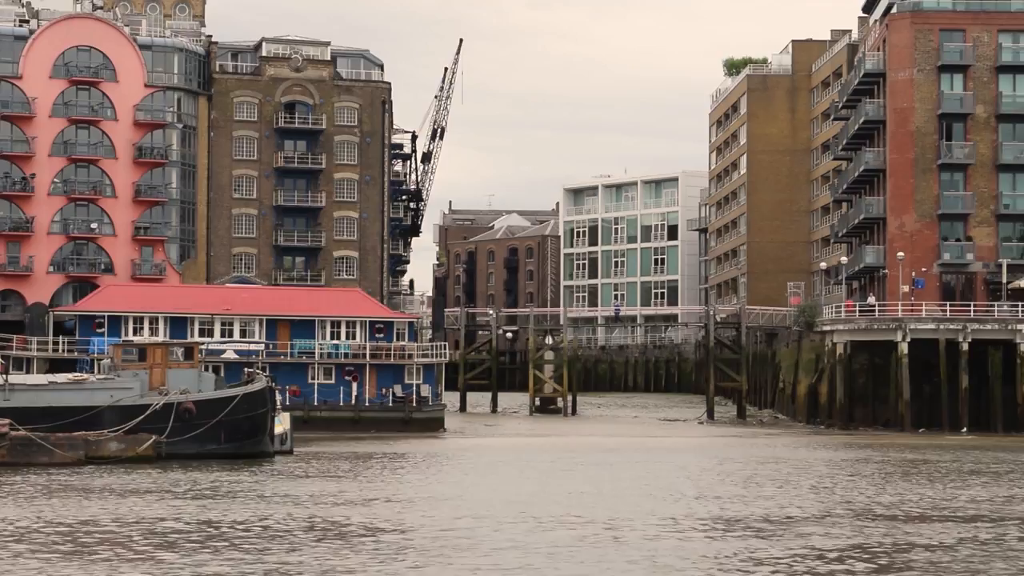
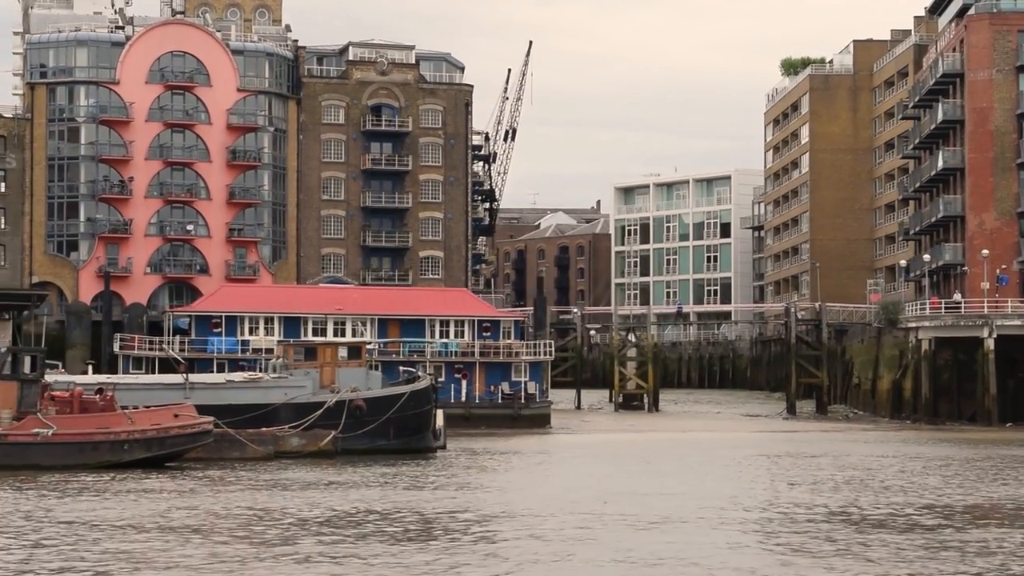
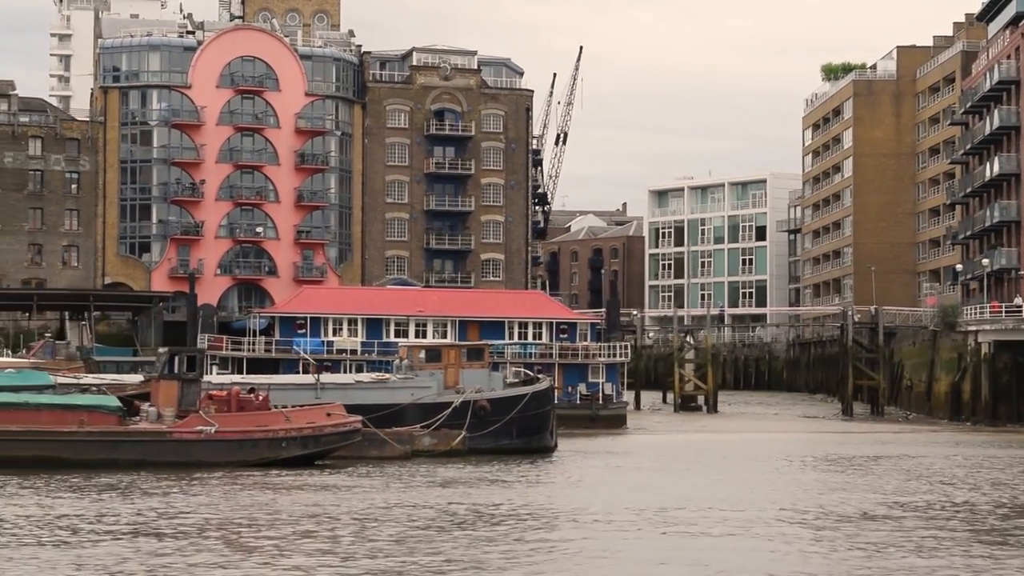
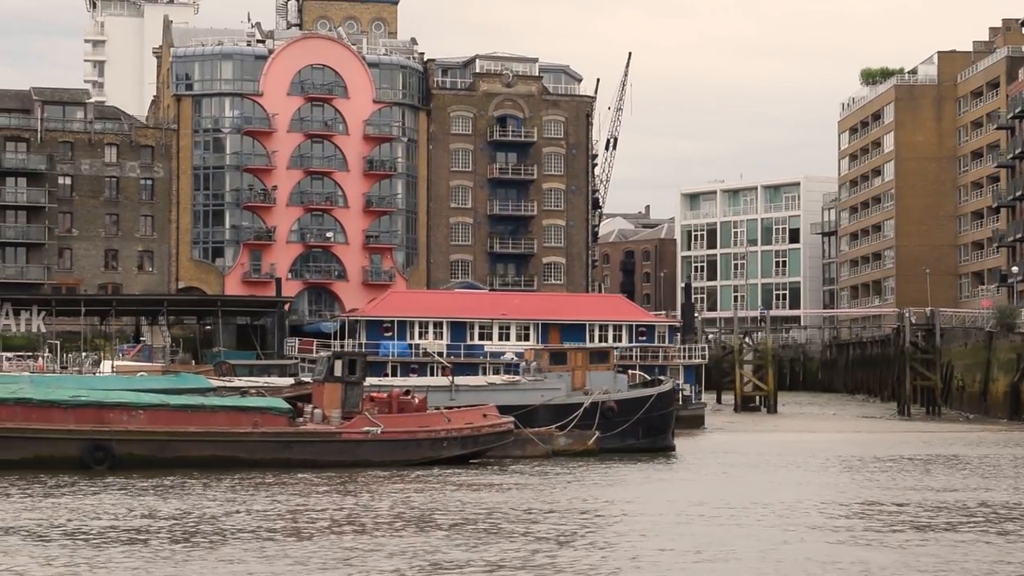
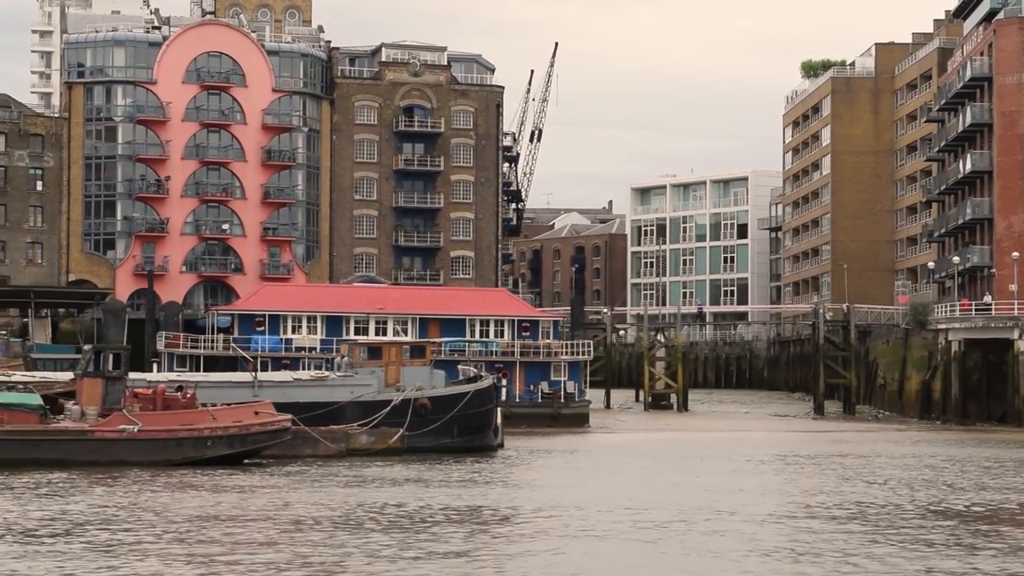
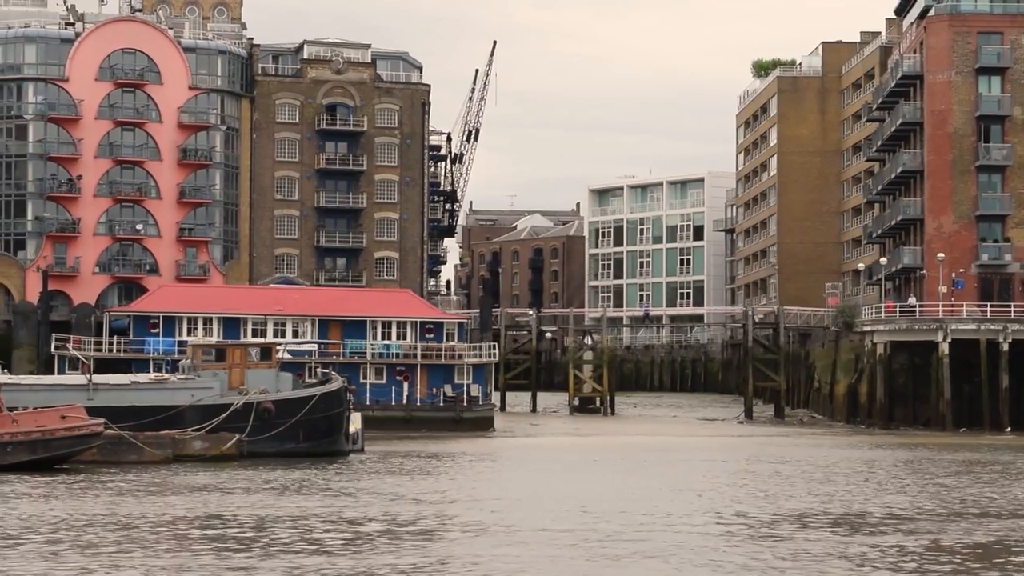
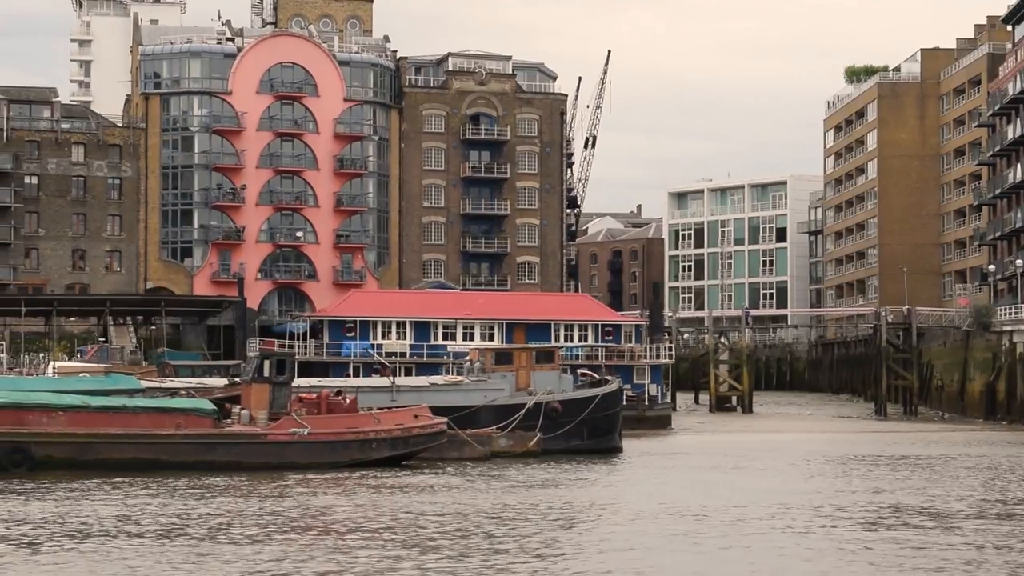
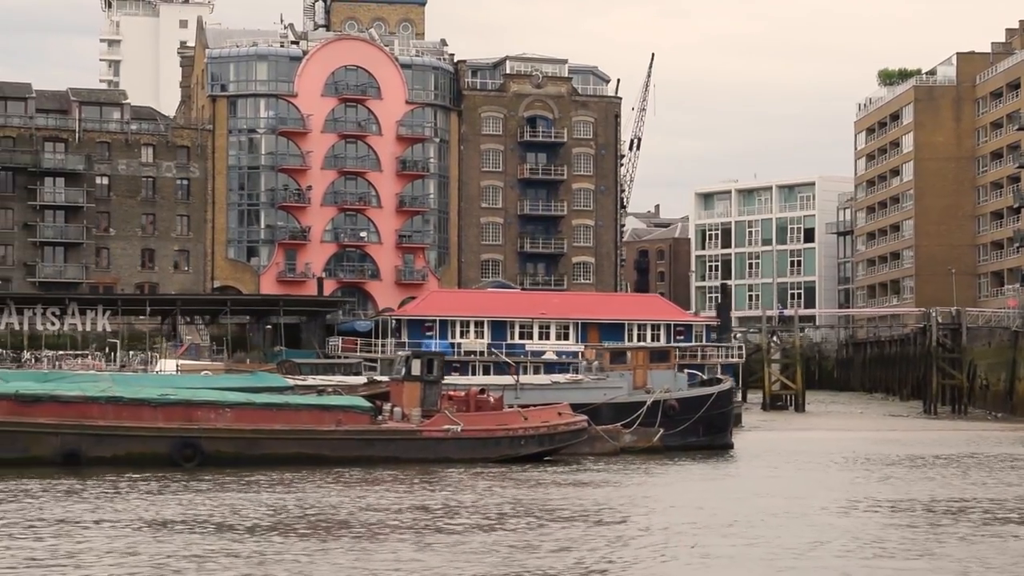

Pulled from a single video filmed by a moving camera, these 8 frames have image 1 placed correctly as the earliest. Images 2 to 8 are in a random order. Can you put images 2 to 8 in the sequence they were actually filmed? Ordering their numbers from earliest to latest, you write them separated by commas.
6, 2, 5, 3, 7, 4, 8
